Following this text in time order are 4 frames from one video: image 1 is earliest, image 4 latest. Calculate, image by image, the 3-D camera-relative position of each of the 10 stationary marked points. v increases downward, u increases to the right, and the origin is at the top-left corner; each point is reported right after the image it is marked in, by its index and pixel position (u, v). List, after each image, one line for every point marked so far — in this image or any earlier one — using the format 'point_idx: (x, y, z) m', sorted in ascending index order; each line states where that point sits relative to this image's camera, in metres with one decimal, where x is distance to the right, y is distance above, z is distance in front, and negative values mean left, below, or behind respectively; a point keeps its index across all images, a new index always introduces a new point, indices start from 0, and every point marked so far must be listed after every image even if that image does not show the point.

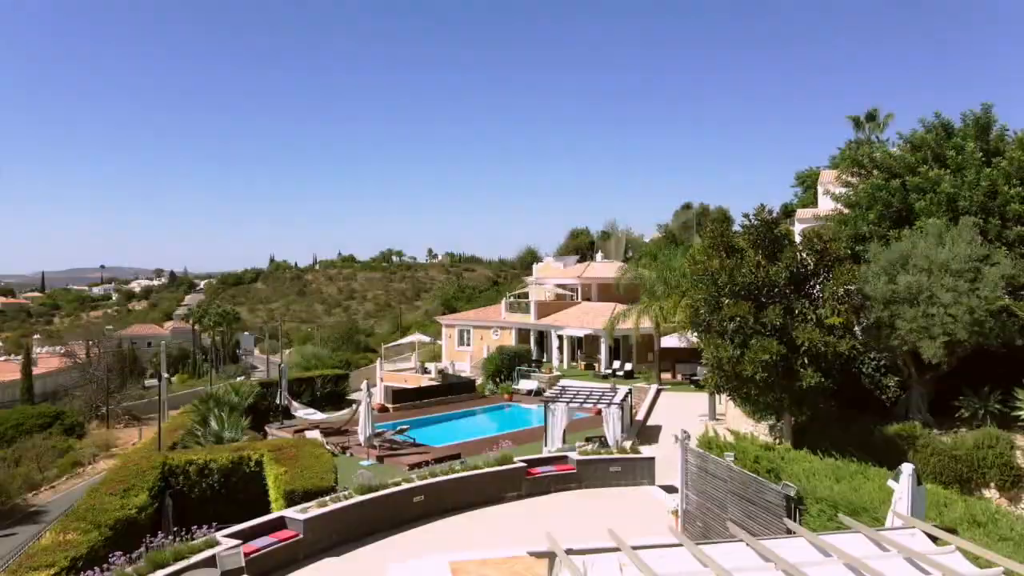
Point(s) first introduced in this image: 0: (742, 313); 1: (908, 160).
0: (+5.4, -0.6, +15.3) m
1: (+12.2, +4.0, +20.0) m
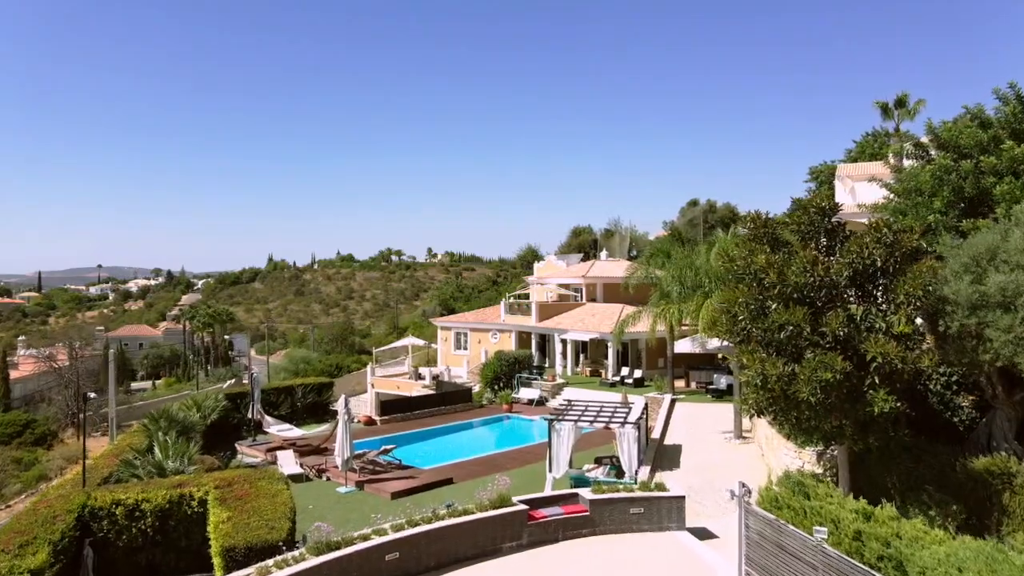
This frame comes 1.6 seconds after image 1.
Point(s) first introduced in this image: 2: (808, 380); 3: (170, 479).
0: (+5.4, -0.6, +12.4) m
1: (+12.2, +3.9, +17.1) m
2: (+5.5, -1.7, +12.1) m
3: (-7.6, -4.2, +14.4) m
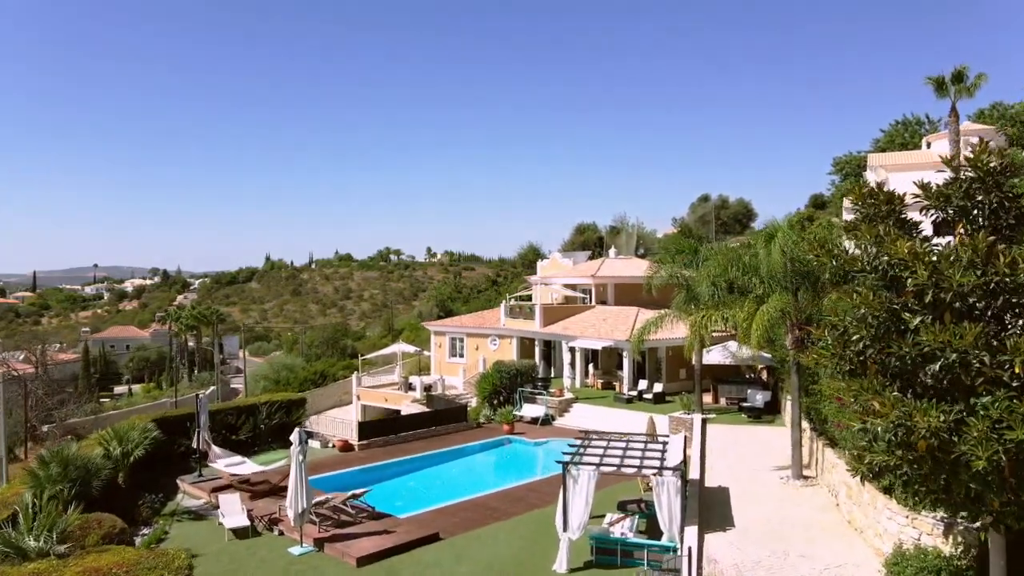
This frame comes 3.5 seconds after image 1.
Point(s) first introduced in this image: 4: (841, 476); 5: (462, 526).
0: (+5.4, -0.7, +7.9) m
1: (+12.3, +3.9, +12.6) m
2: (+5.6, -1.8, +7.6) m
3: (-7.5, -4.3, +9.9) m
4: (+7.9, -4.5, +15.6) m
5: (-1.3, -6.3, +17.3) m
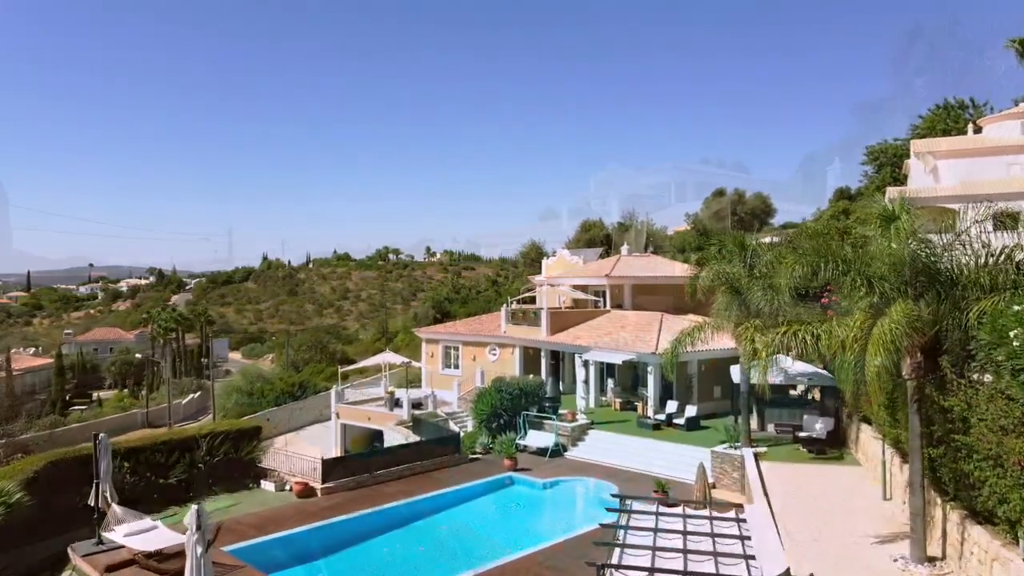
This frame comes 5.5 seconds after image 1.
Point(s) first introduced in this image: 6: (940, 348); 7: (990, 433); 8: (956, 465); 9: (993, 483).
0: (+5.5, -0.8, +2.8) m
1: (+12.4, +3.8, +7.4) m
2: (+5.7, -1.9, +2.5) m
3: (-7.4, -4.4, +4.8) m
4: (+8.0, -4.6, +10.4) m
5: (-1.2, -6.4, +12.1) m
6: (+8.1, -1.1, +12.3) m
7: (+7.5, -2.3, +10.3) m
8: (+8.0, -3.2, +11.7) m
9: (+7.7, -3.1, +10.3) m
